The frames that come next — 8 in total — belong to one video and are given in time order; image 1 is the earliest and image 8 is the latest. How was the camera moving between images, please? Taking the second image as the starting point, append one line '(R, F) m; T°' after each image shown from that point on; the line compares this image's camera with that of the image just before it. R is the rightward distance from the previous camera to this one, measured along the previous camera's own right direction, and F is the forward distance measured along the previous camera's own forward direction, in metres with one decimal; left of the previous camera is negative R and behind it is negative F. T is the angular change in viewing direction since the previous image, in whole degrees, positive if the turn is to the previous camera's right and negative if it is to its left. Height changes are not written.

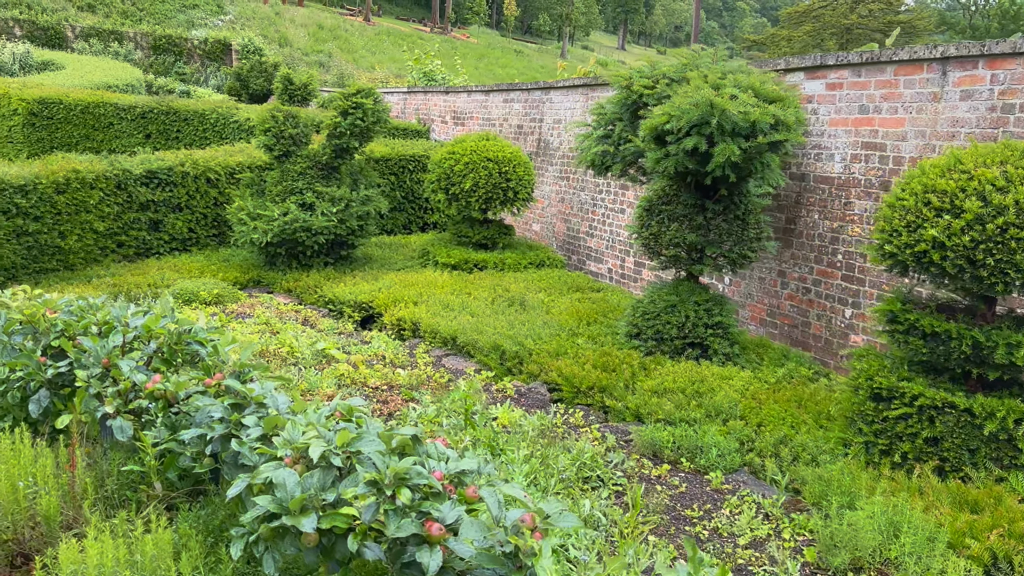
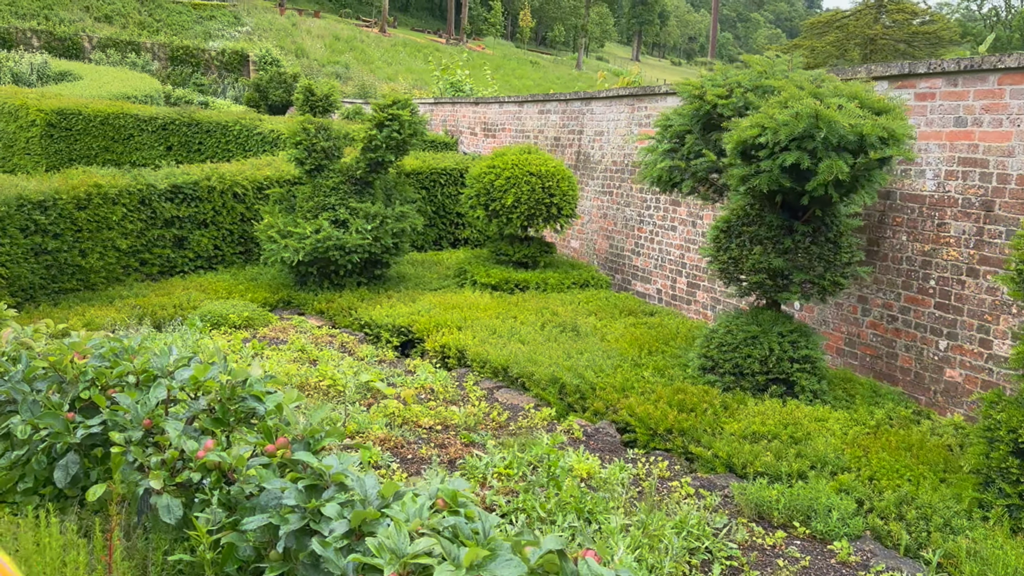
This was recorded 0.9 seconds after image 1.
(-0.3, +0.5) m; -1°
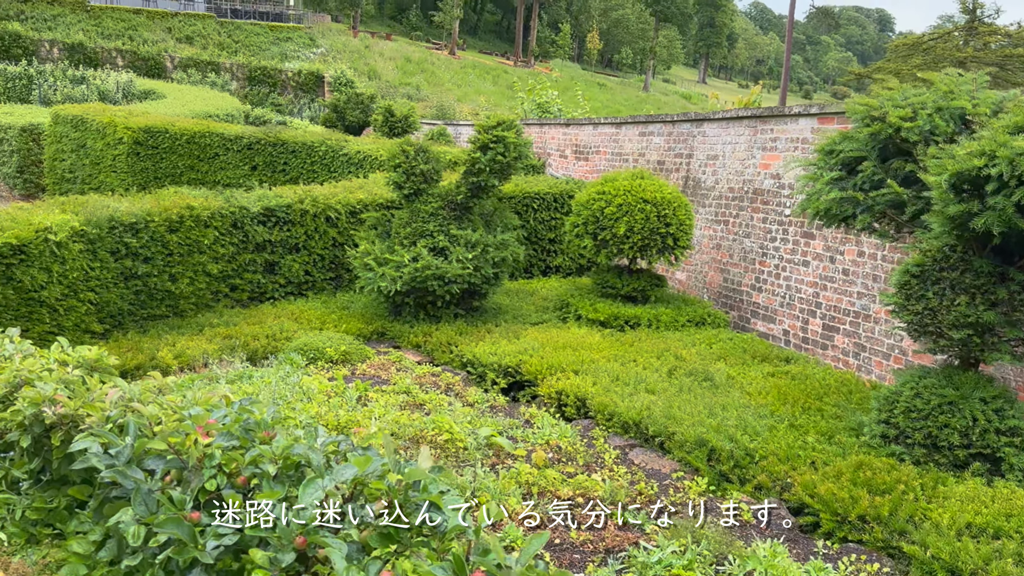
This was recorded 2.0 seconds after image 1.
(-0.5, +0.6) m; -4°
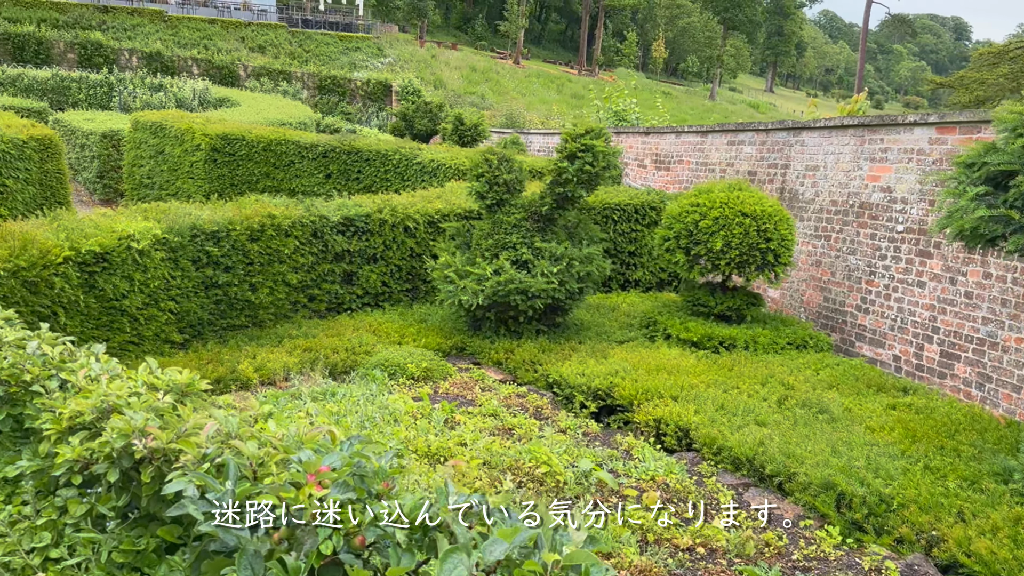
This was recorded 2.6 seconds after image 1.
(-0.2, +0.3) m; -4°
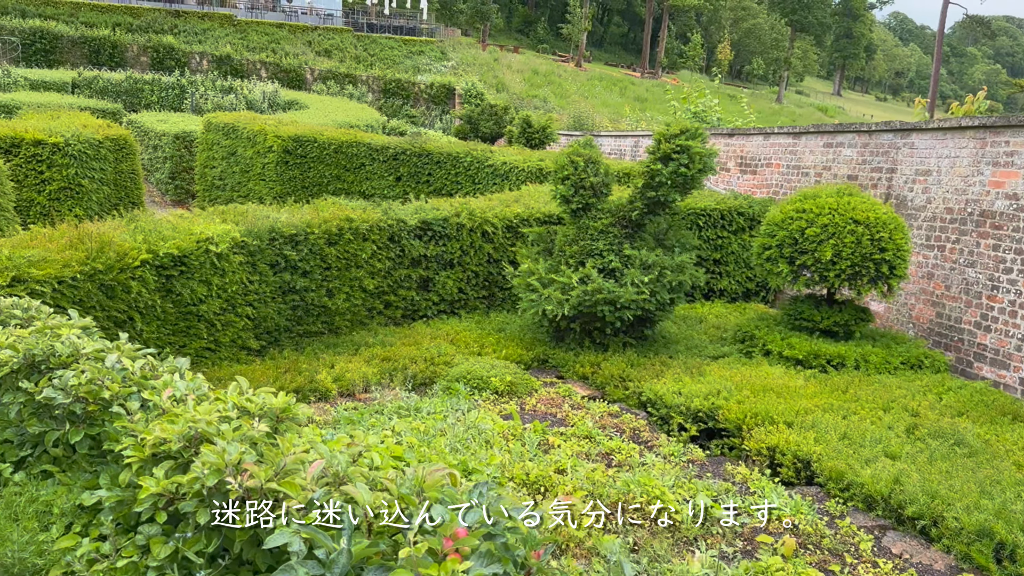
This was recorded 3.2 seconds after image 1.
(-0.2, +0.4) m; -4°
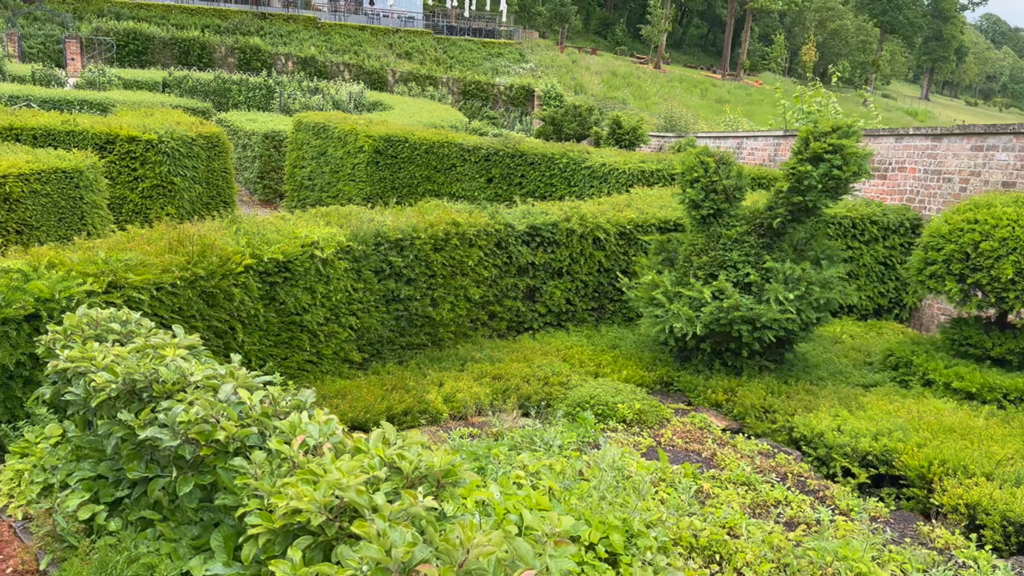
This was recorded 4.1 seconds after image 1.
(-0.4, +0.6) m; -5°
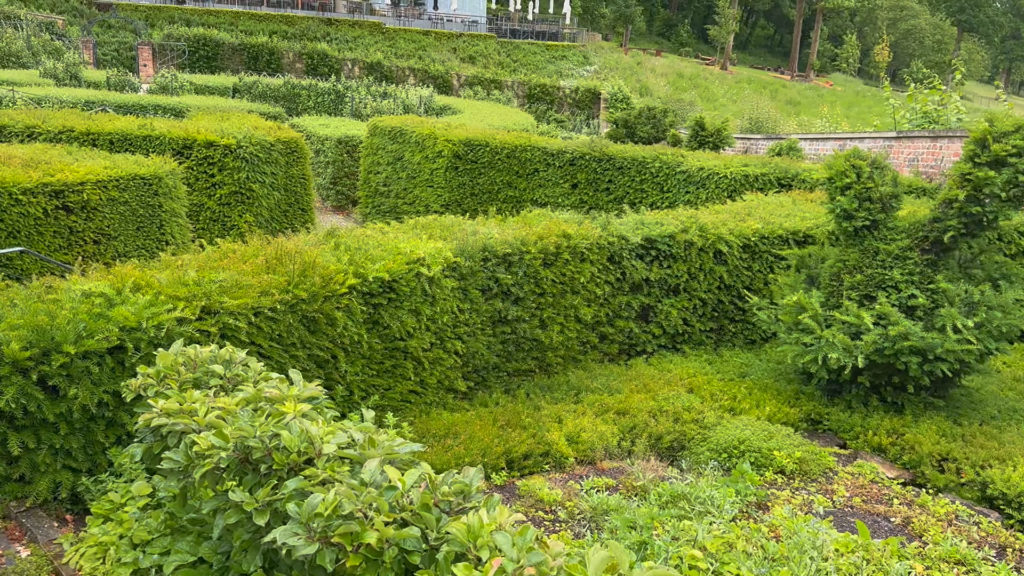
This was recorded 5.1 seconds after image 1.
(-0.4, +0.6) m; -4°
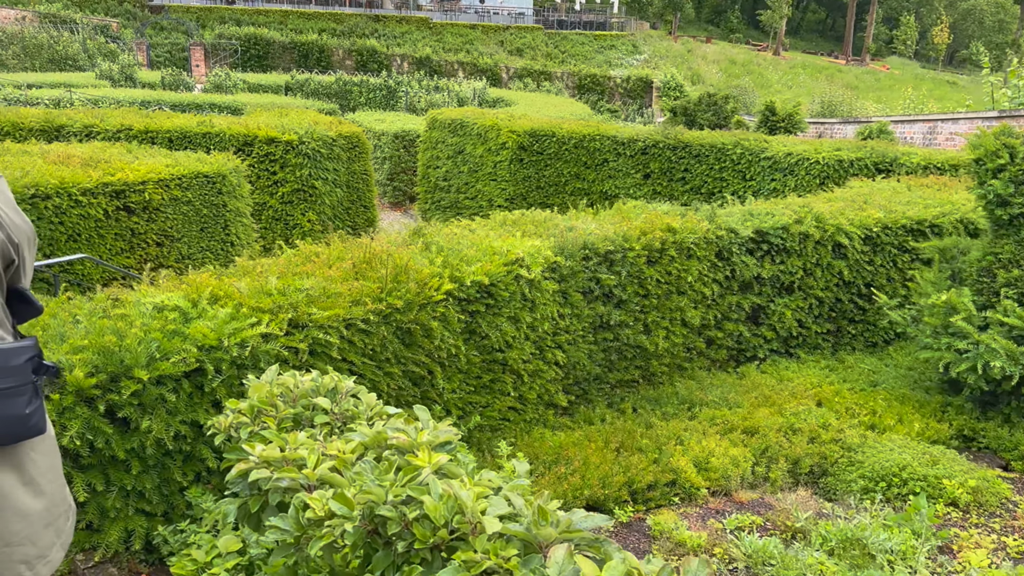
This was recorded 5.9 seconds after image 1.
(-0.3, +0.5) m; -3°
